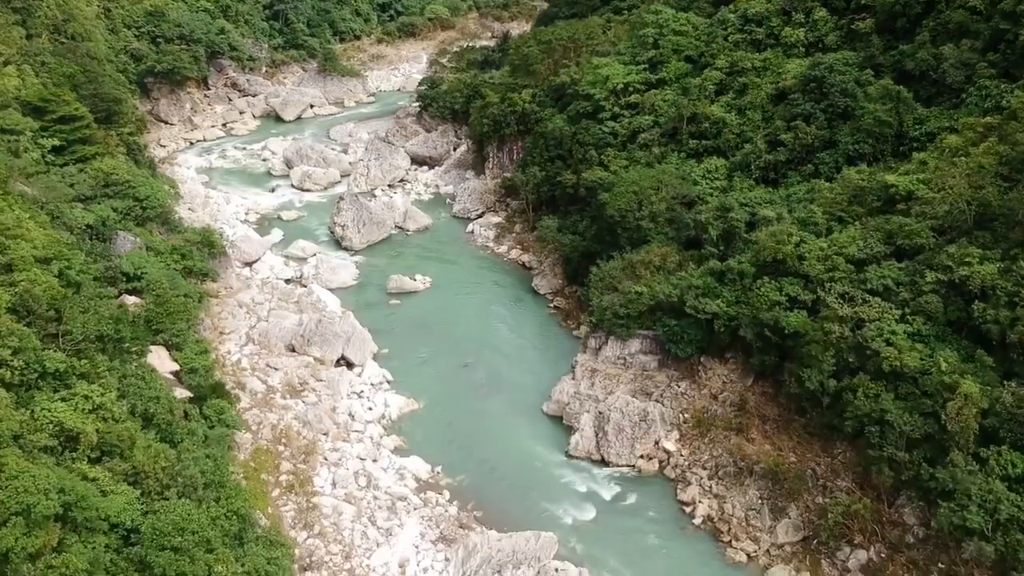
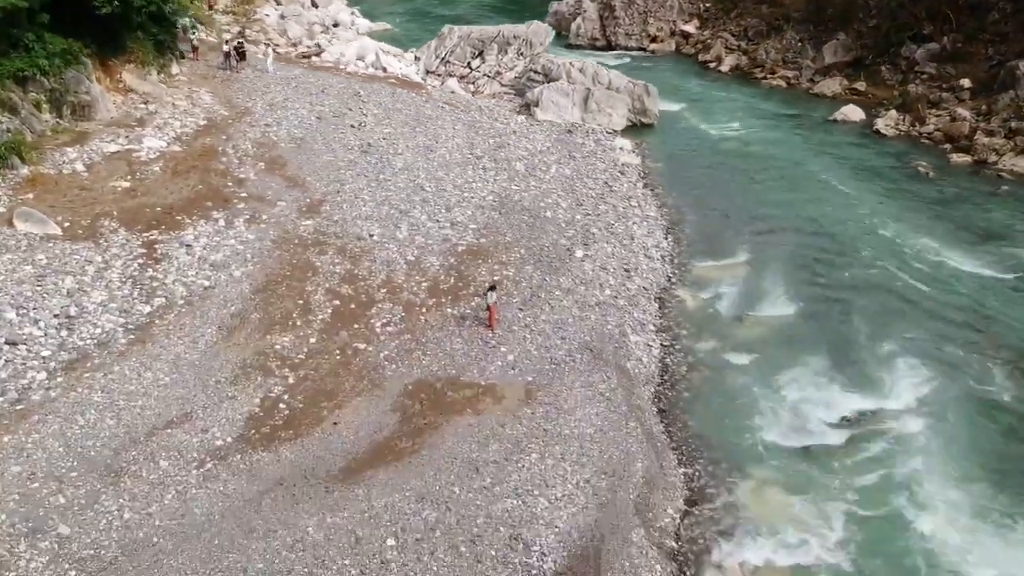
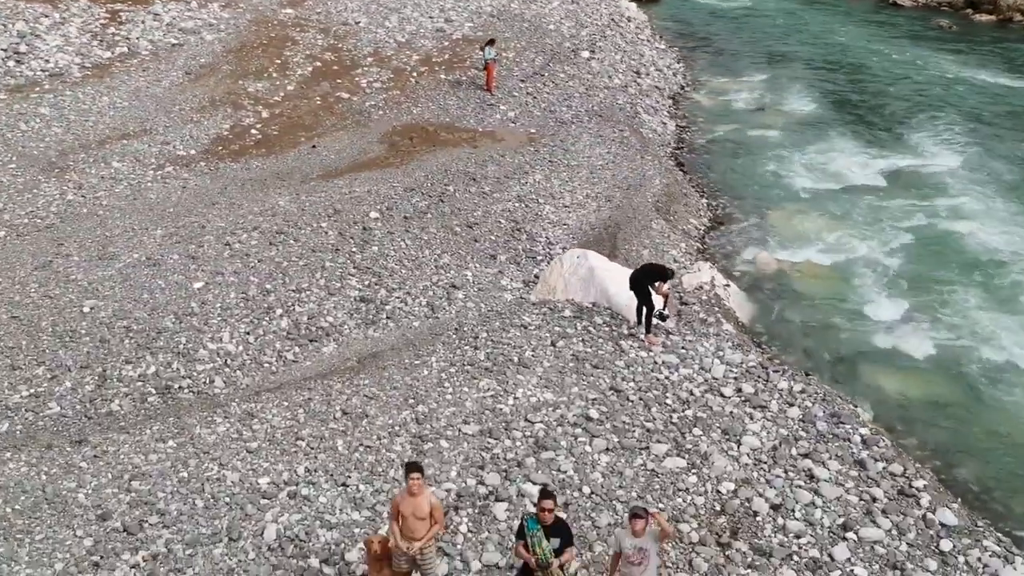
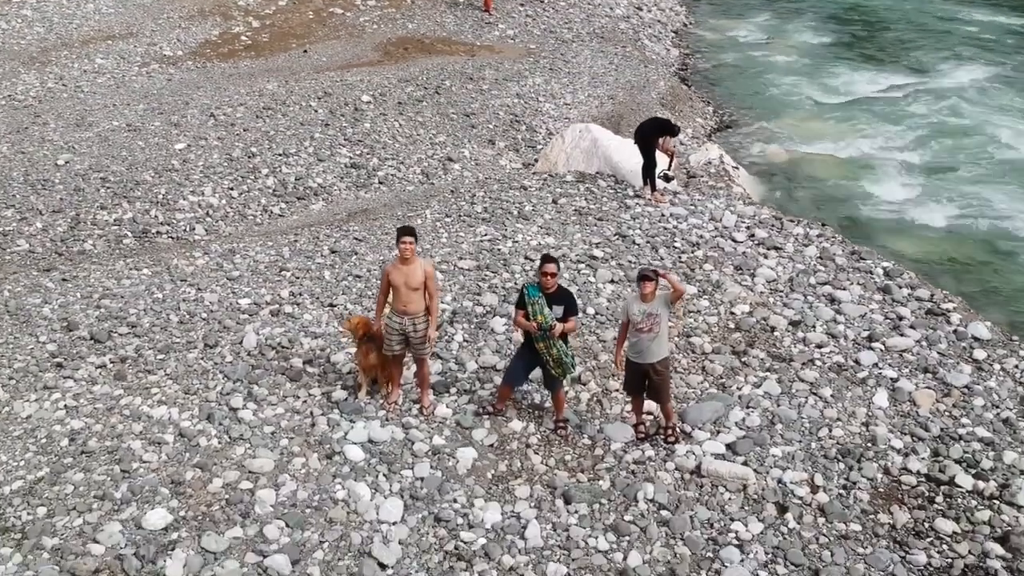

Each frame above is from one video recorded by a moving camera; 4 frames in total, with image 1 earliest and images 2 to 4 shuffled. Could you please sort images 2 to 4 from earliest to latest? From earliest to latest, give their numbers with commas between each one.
2, 3, 4
